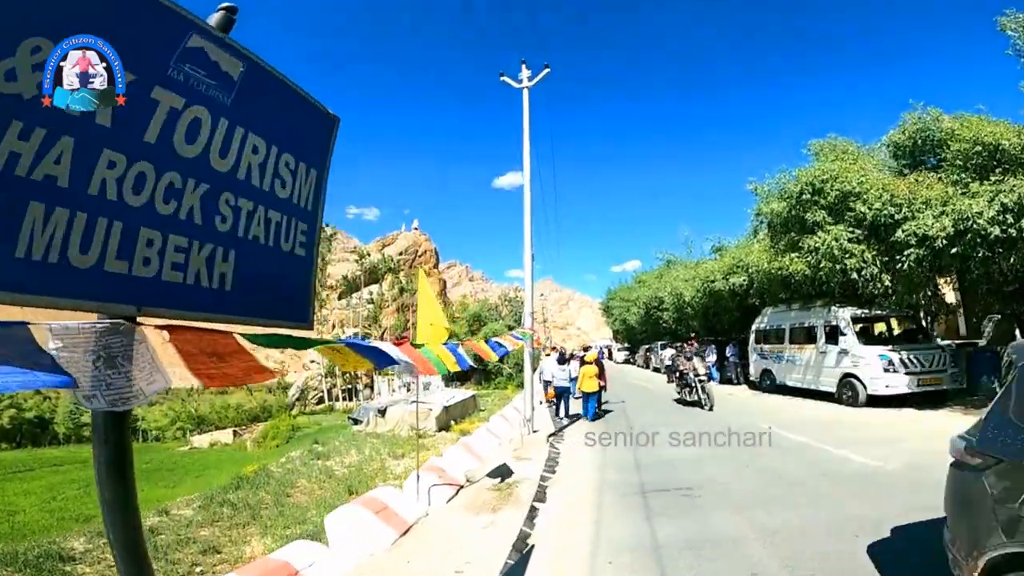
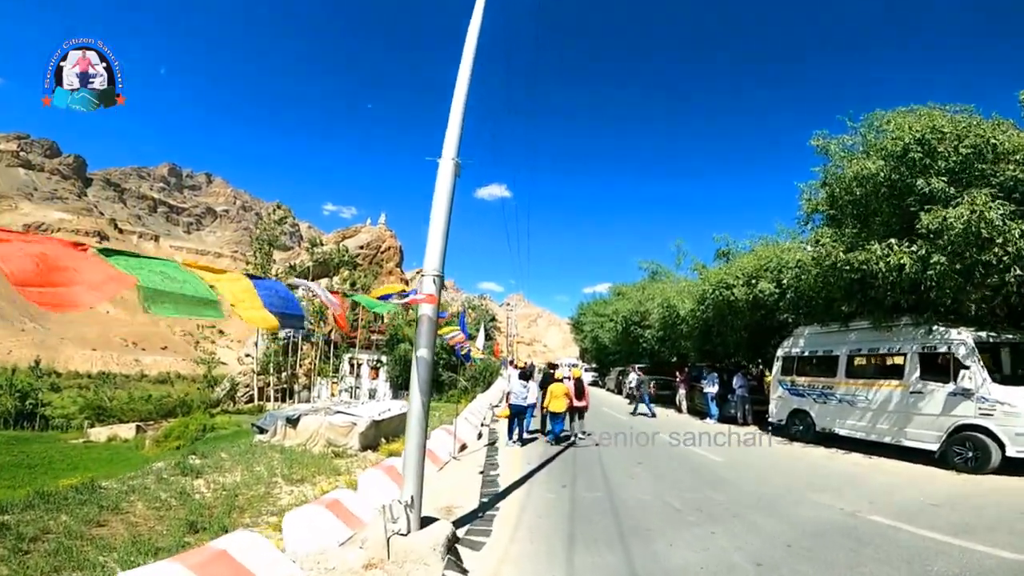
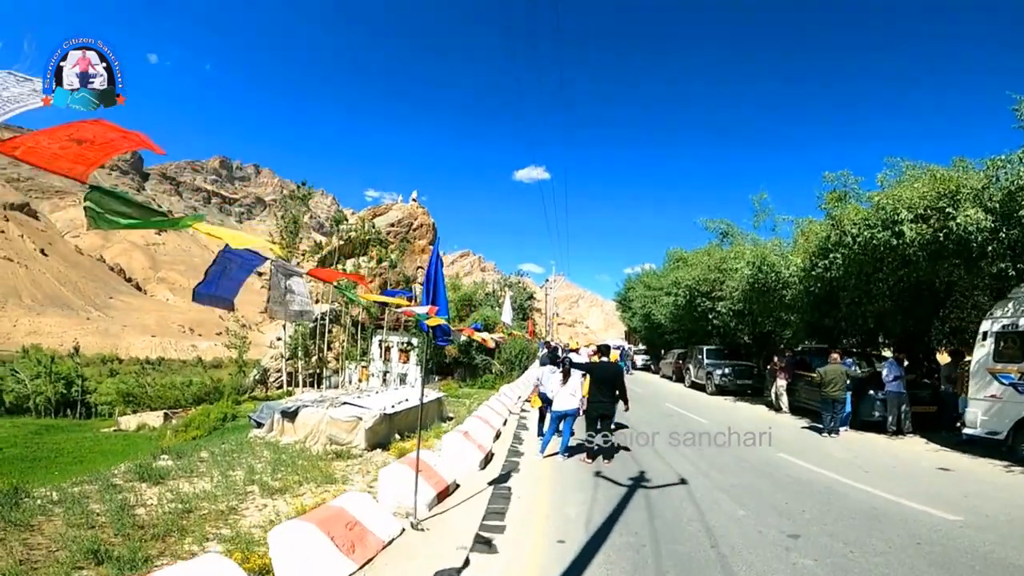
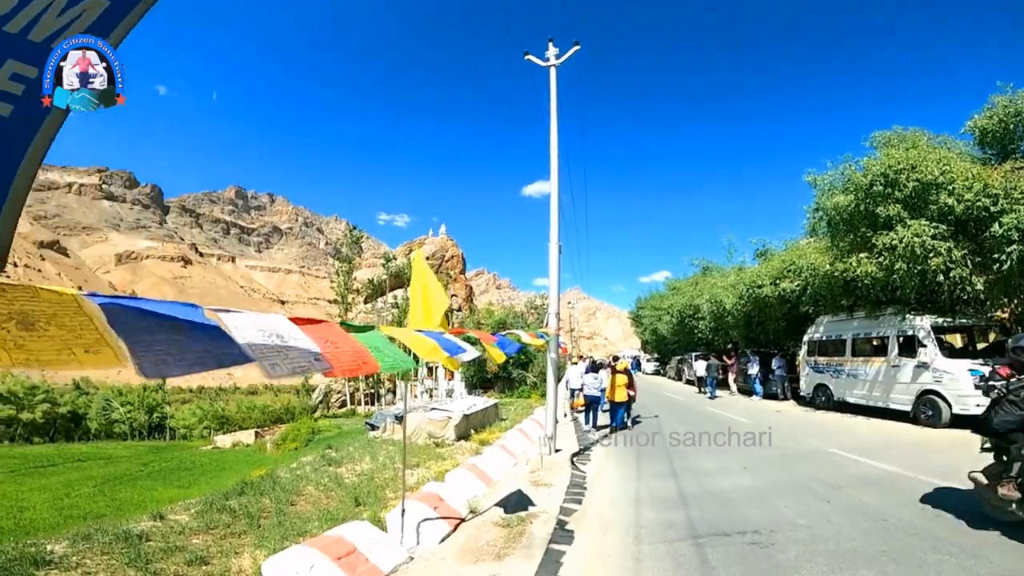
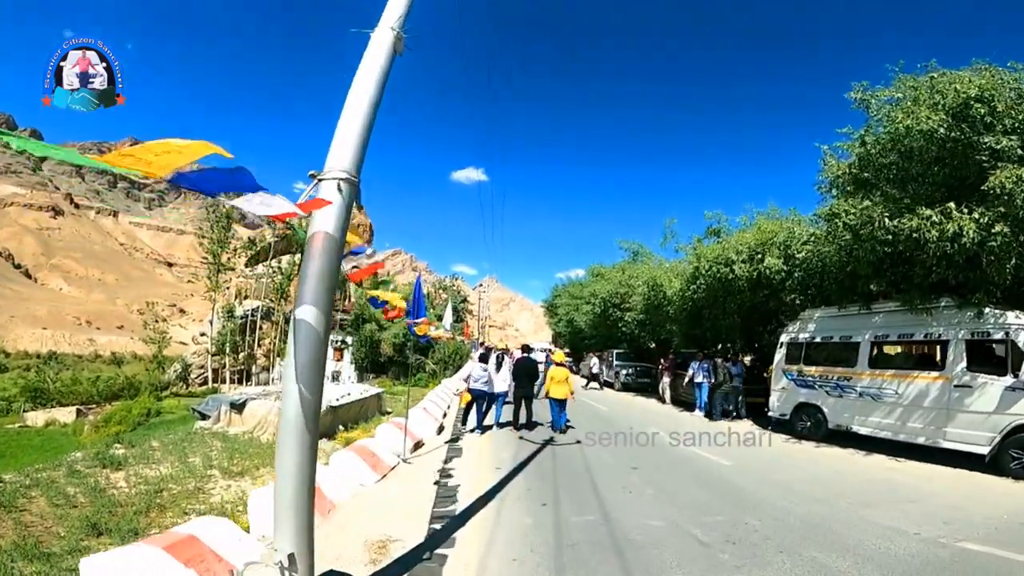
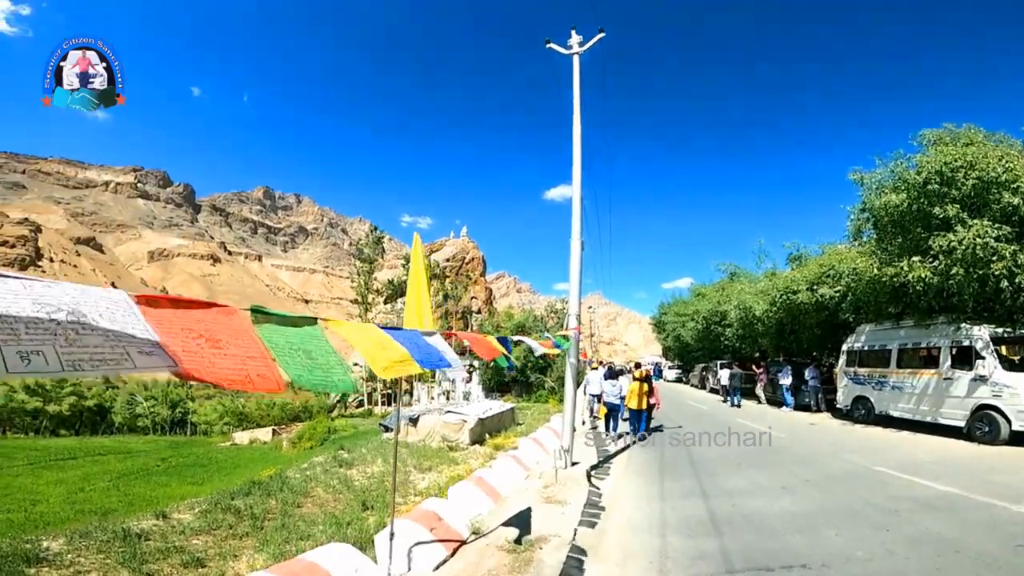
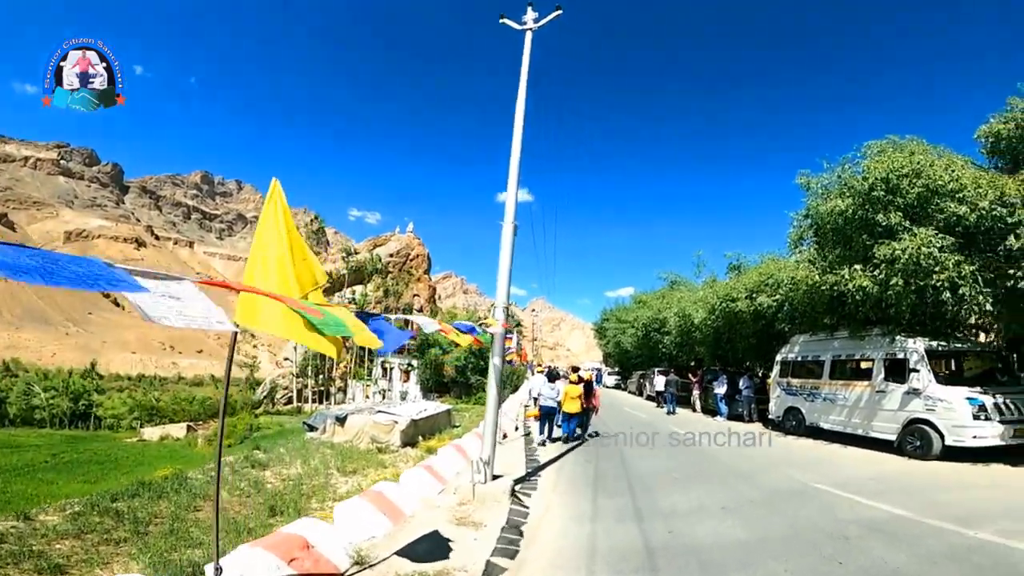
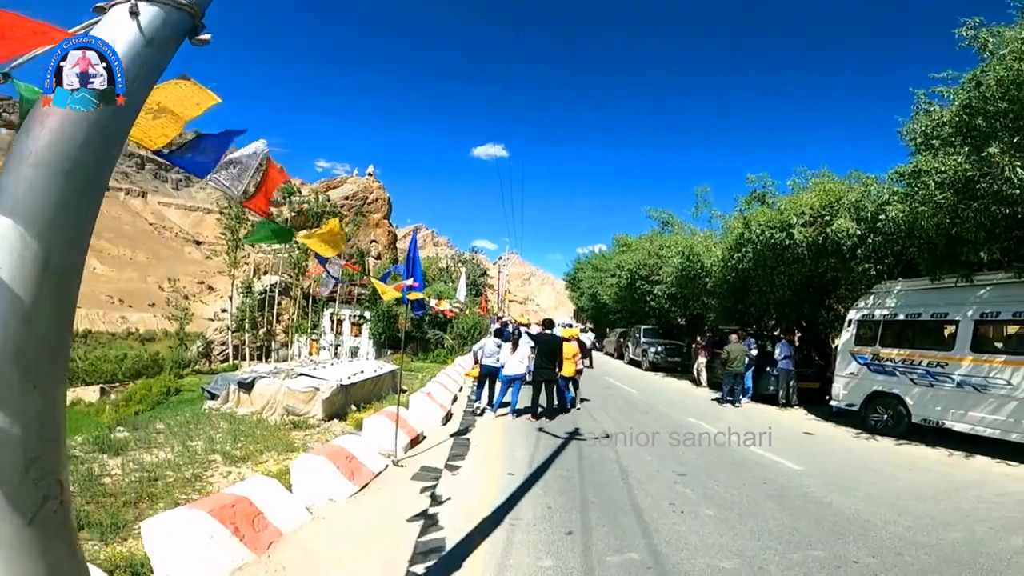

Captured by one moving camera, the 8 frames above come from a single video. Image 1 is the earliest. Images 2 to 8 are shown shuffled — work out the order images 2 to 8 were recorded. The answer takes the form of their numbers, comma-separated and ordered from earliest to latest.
4, 6, 7, 2, 5, 8, 3
